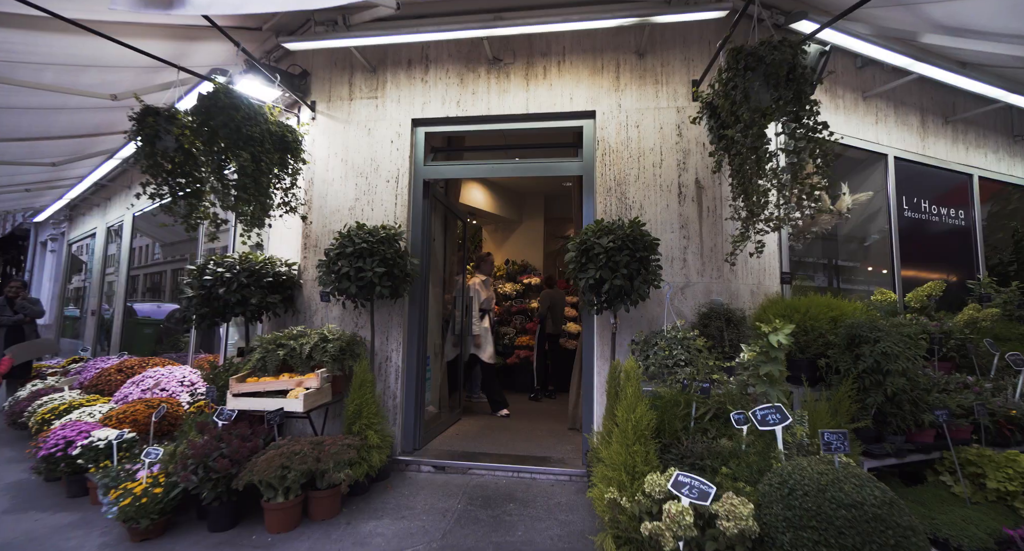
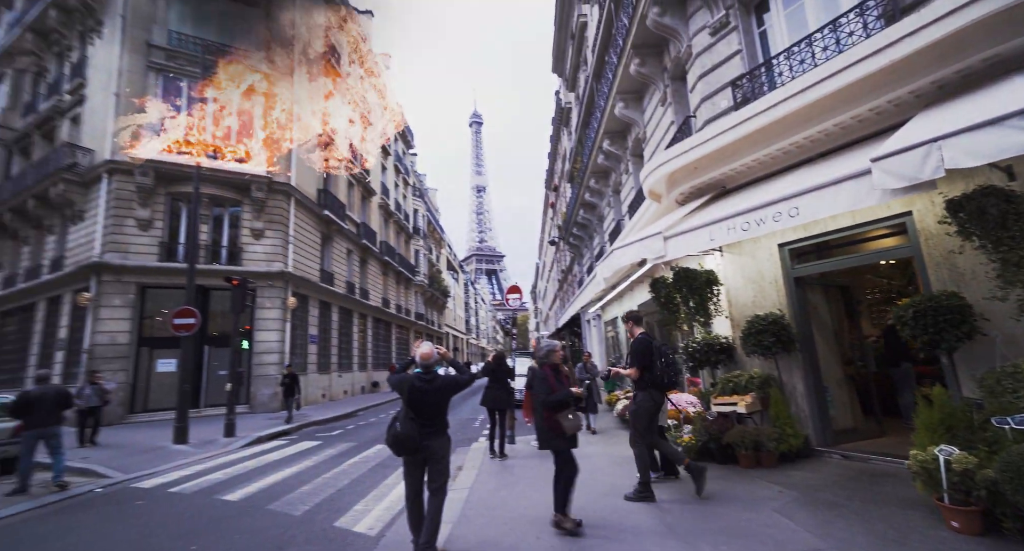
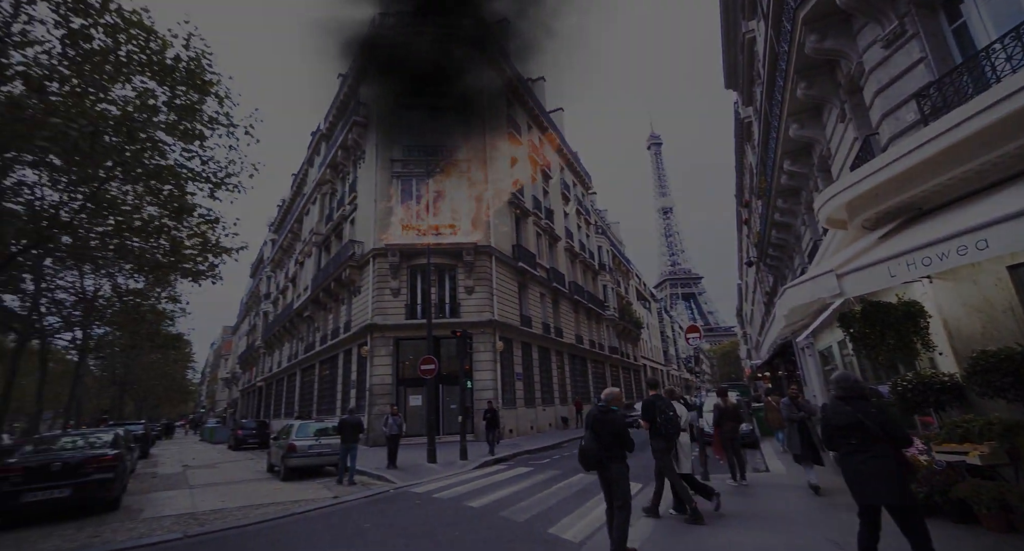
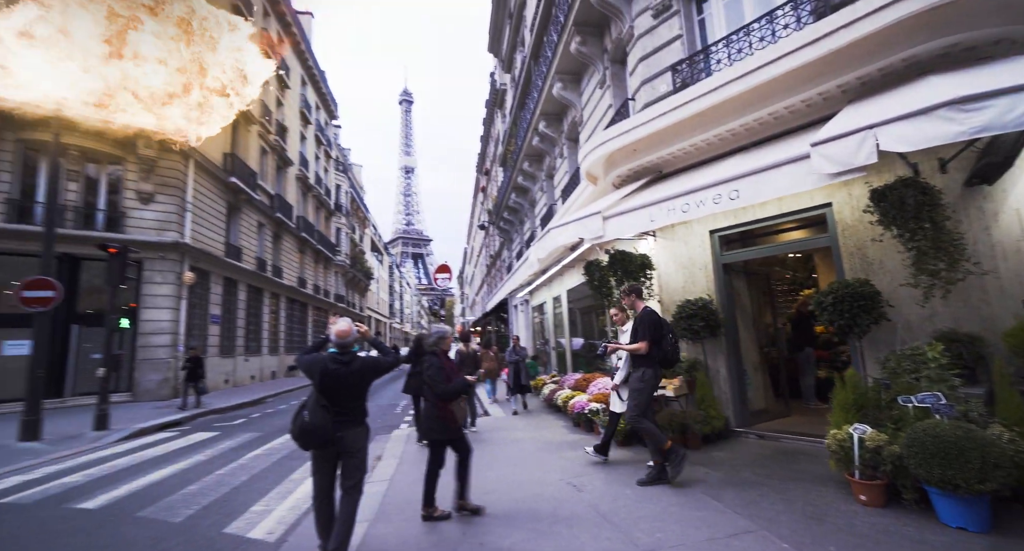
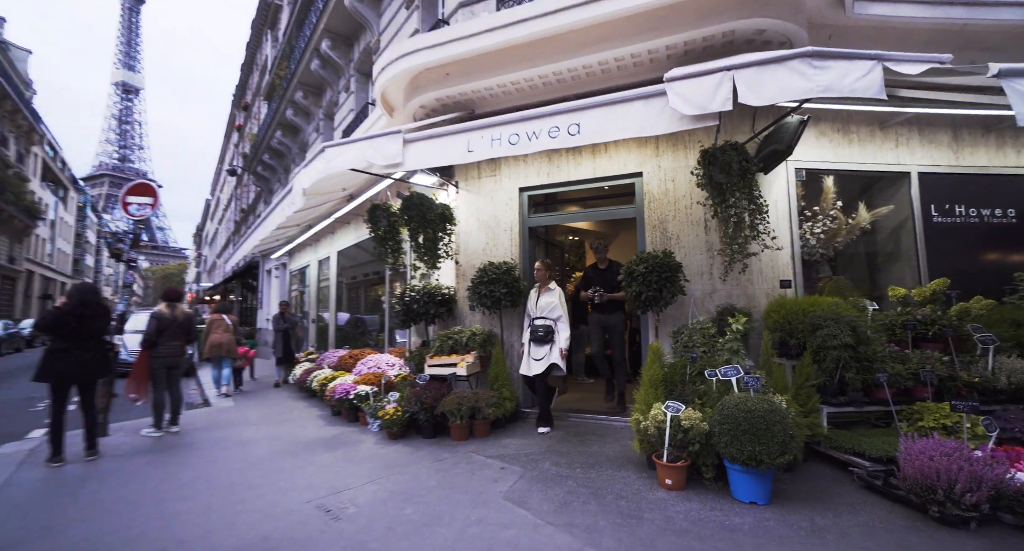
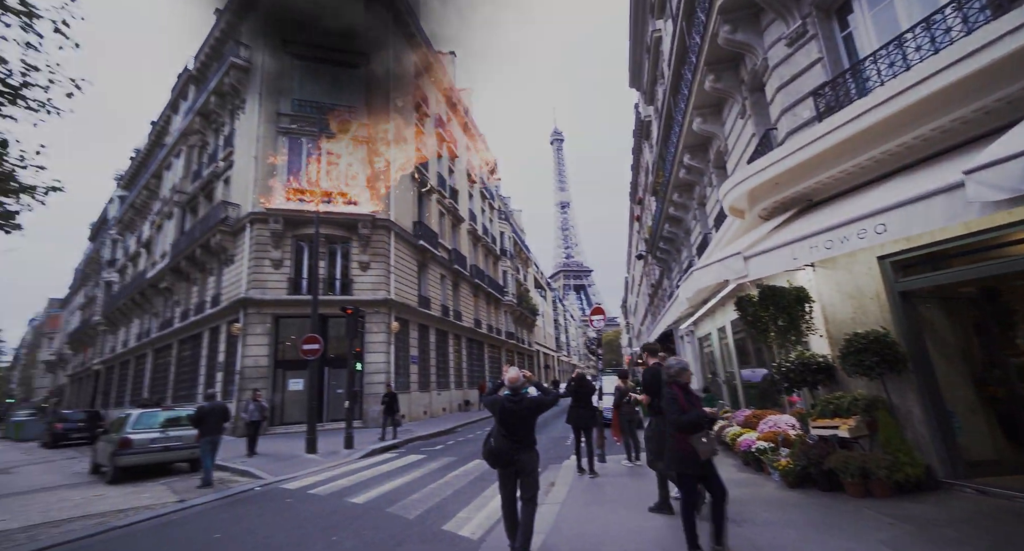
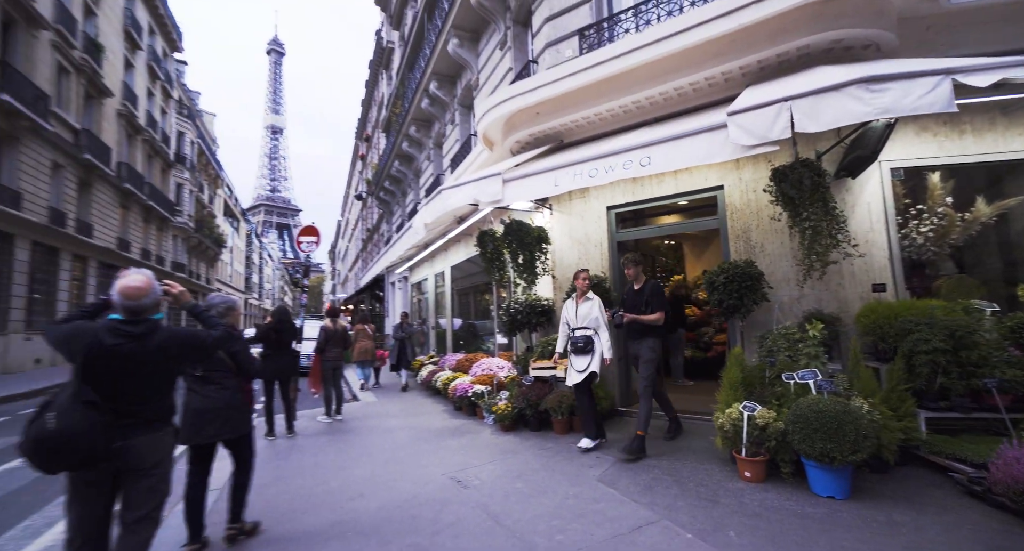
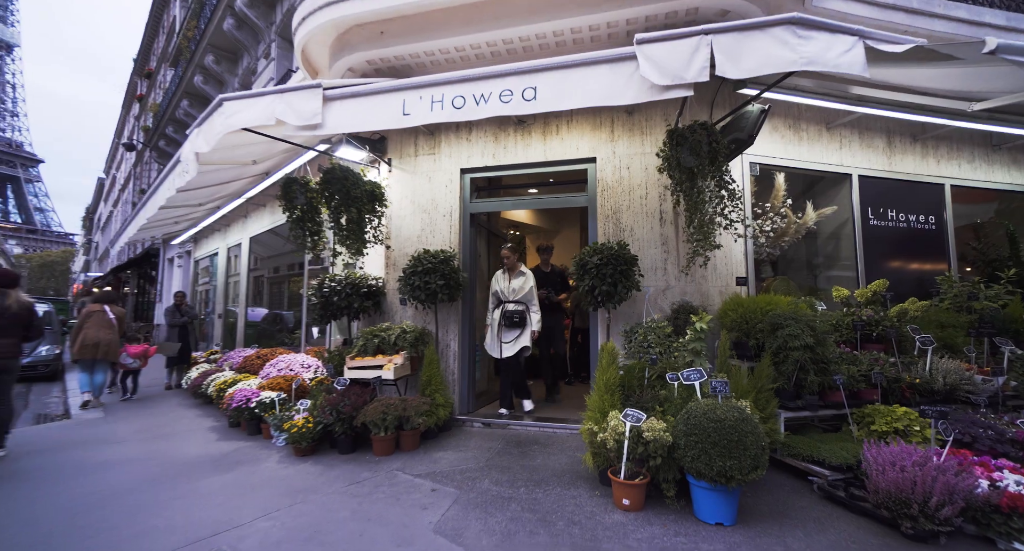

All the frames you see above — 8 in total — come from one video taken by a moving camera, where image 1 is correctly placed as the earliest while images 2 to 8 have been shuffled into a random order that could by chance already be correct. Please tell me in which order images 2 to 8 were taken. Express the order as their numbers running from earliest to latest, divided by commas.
8, 5, 7, 4, 2, 6, 3
